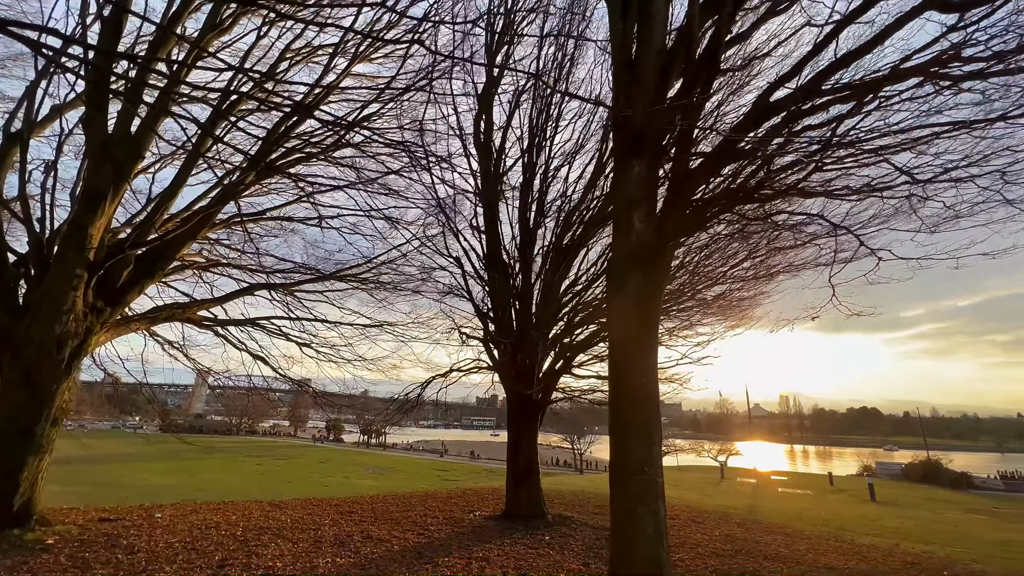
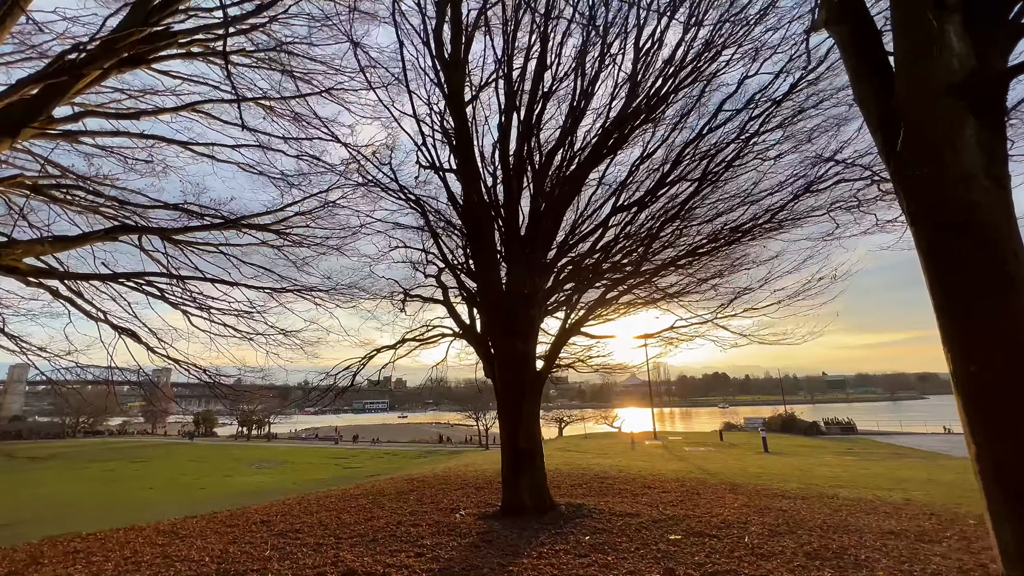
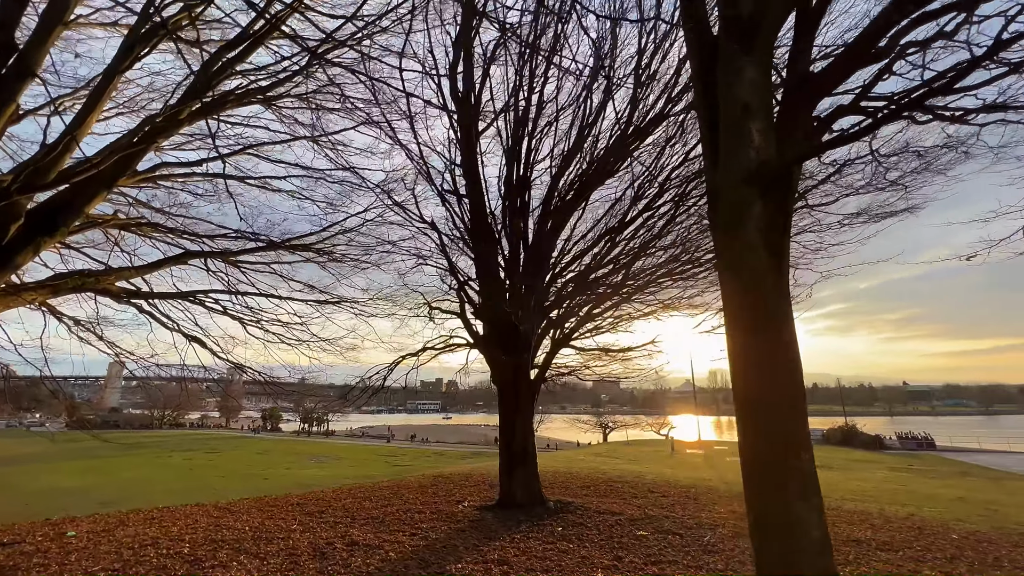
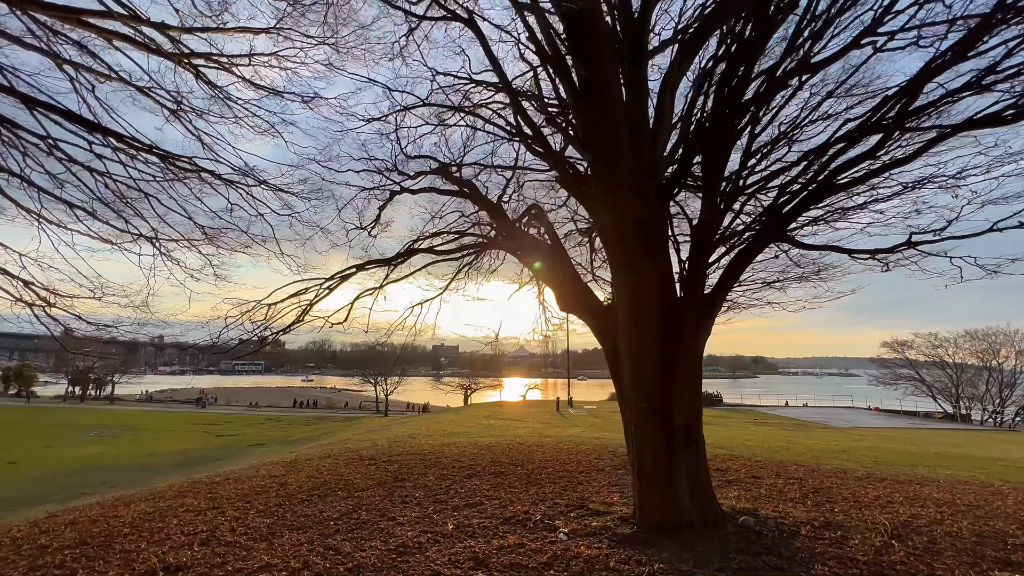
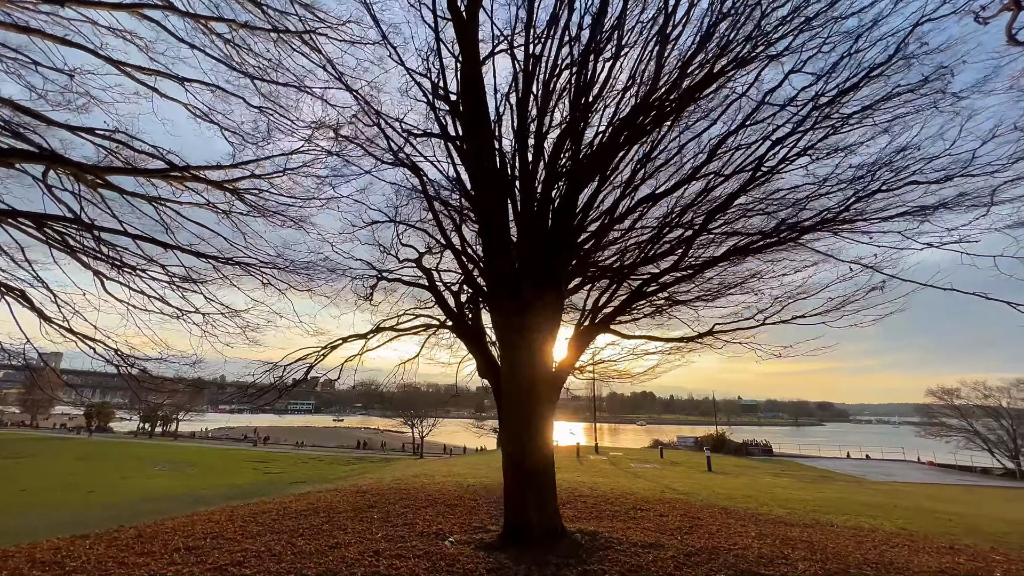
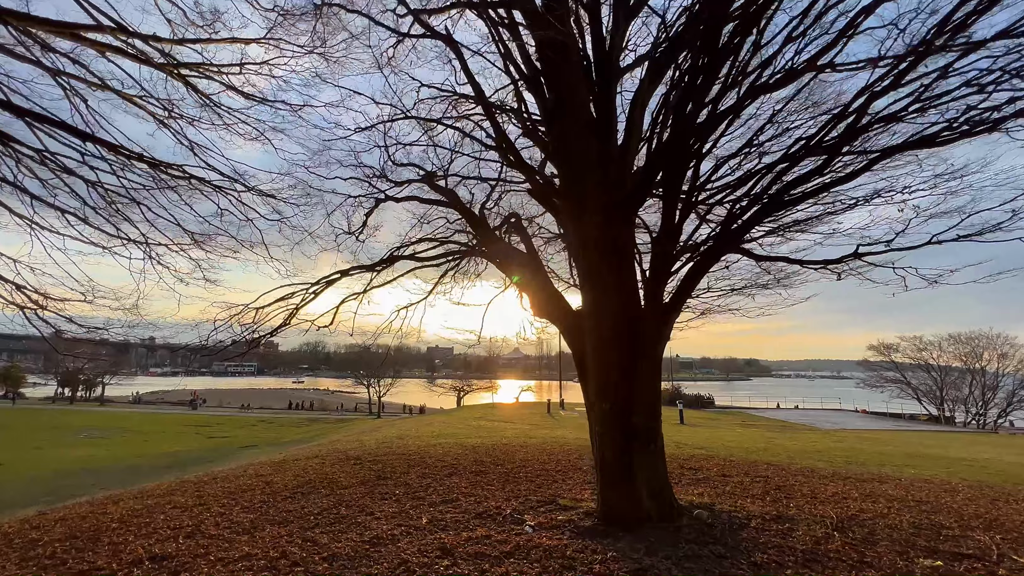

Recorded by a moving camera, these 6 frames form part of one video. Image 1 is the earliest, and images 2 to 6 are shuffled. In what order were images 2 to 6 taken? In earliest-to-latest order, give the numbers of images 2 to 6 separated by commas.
3, 2, 5, 6, 4
